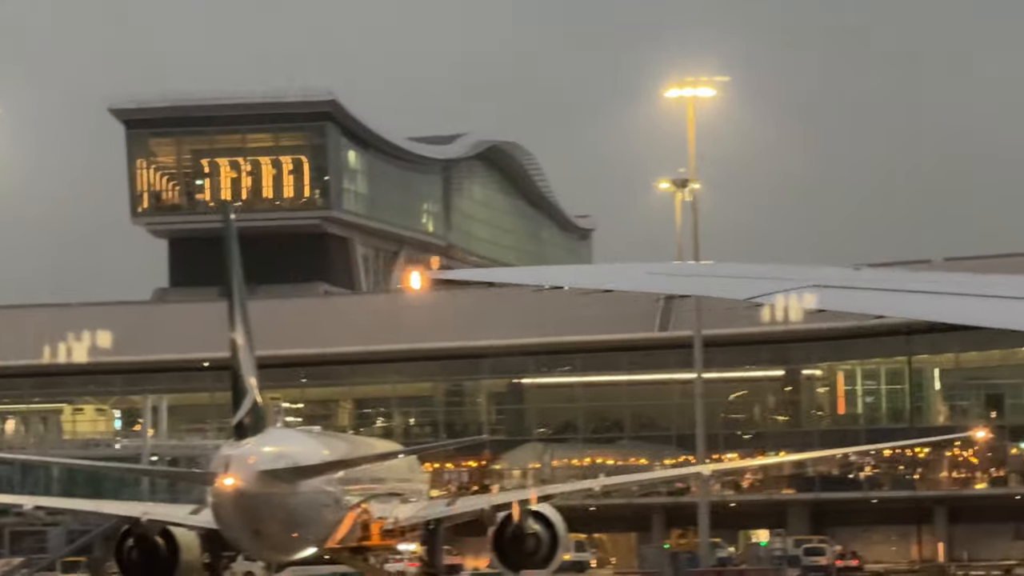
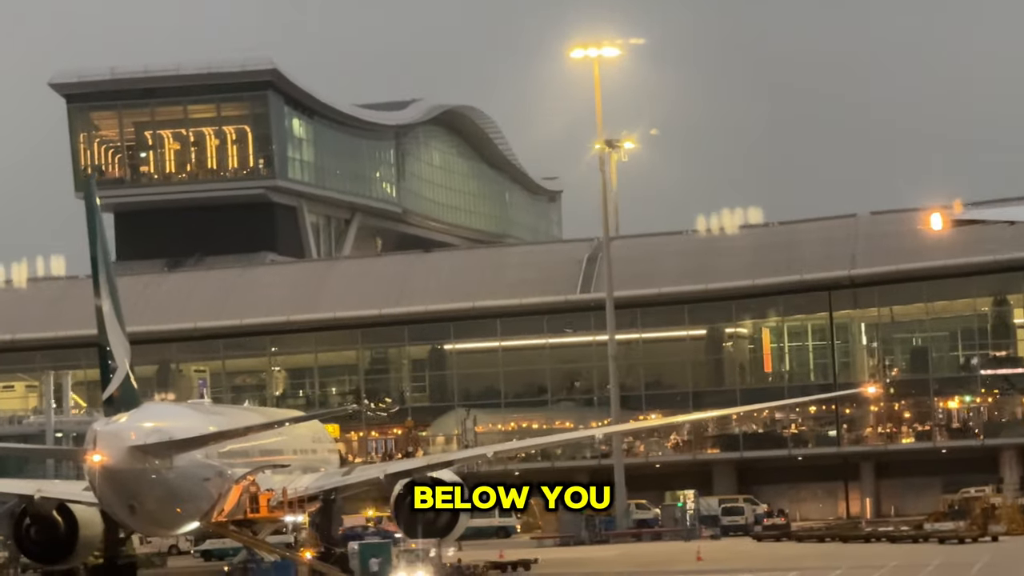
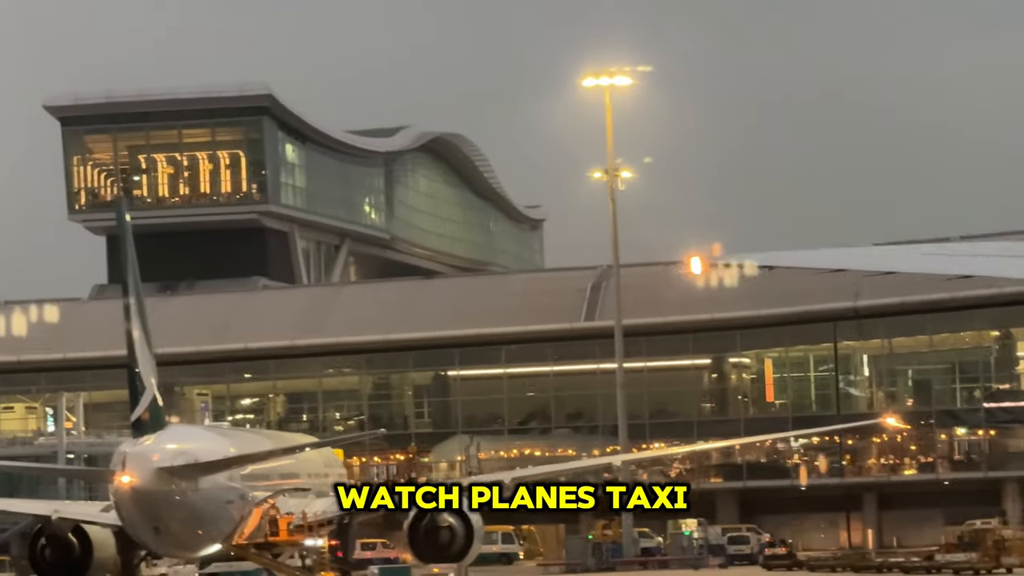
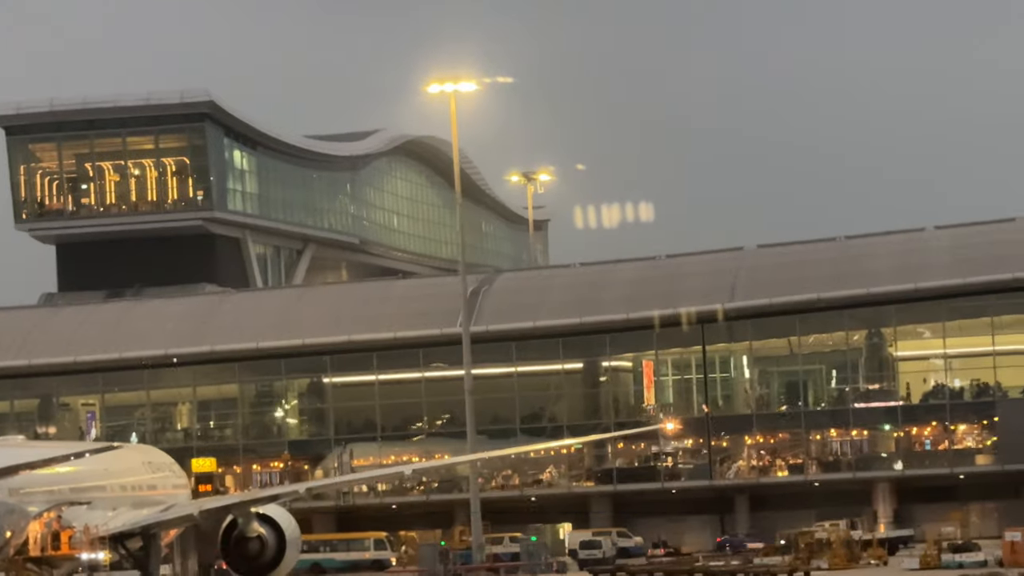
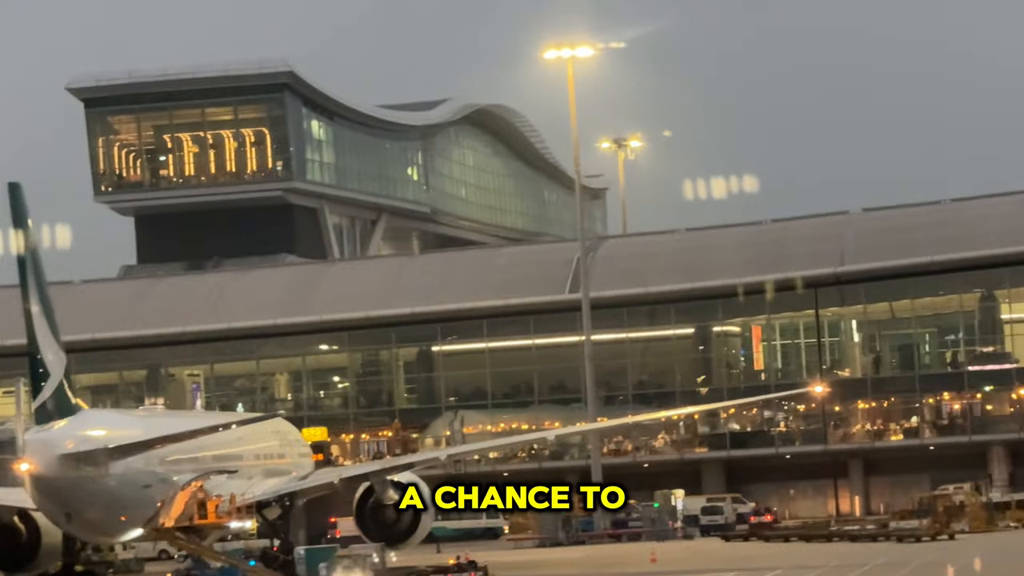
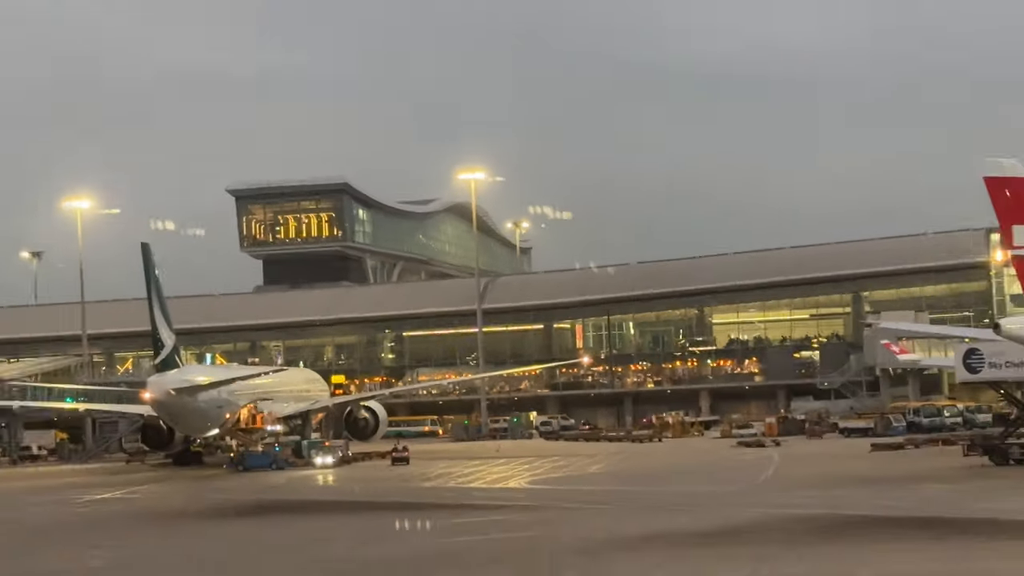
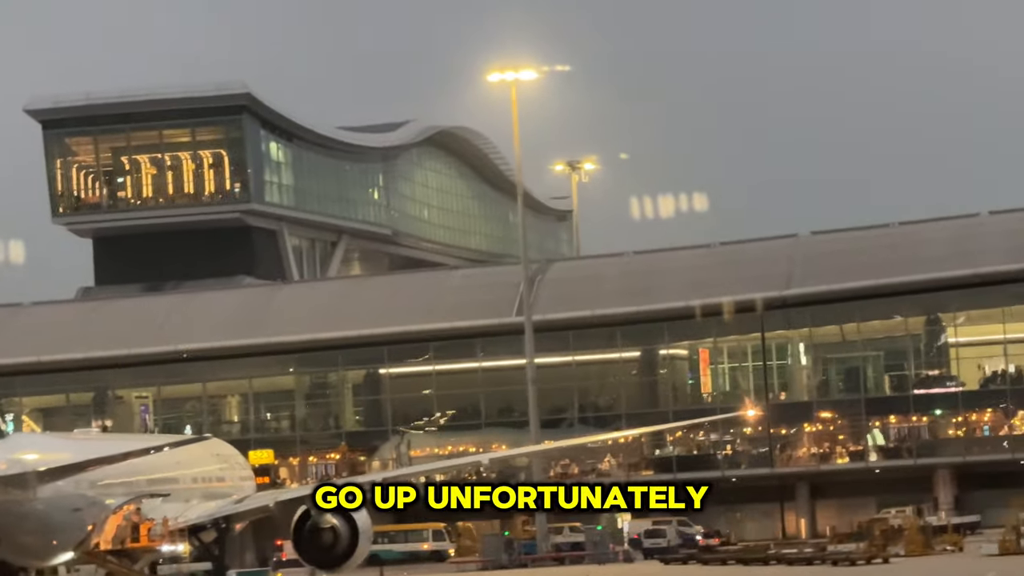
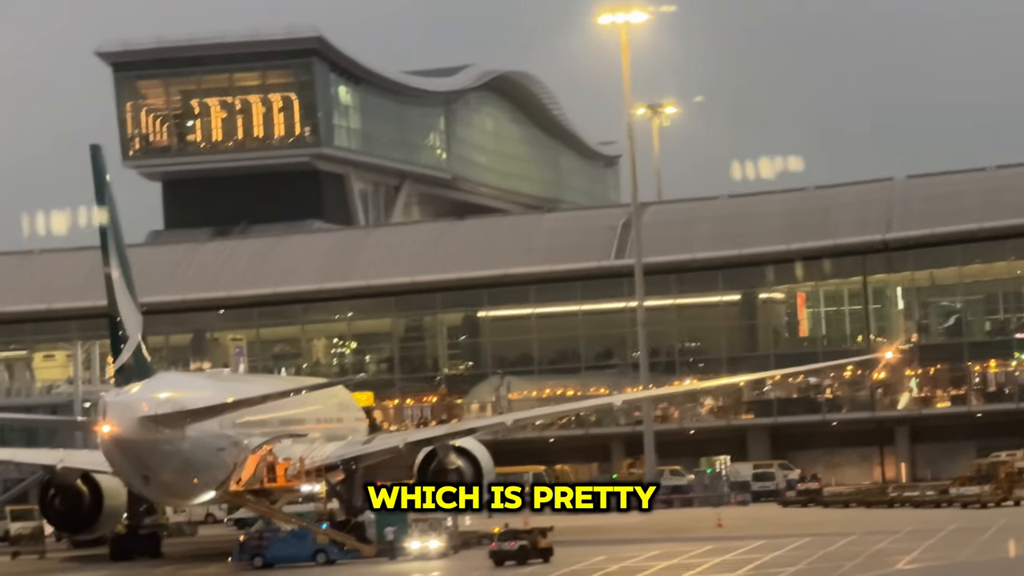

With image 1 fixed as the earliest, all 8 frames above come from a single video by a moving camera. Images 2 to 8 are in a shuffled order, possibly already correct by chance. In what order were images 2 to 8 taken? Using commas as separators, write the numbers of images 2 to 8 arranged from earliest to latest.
3, 2, 8, 5, 7, 4, 6
